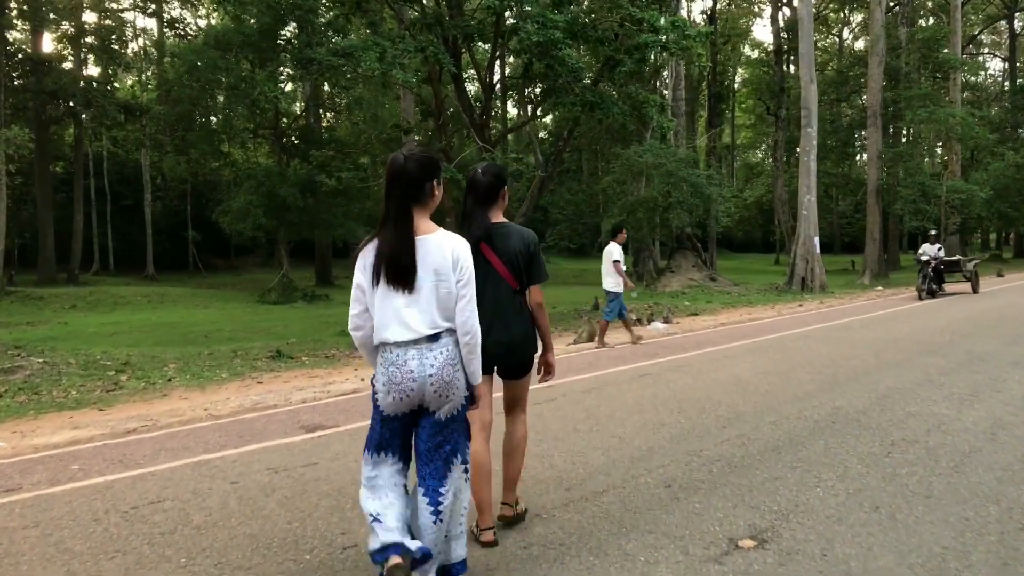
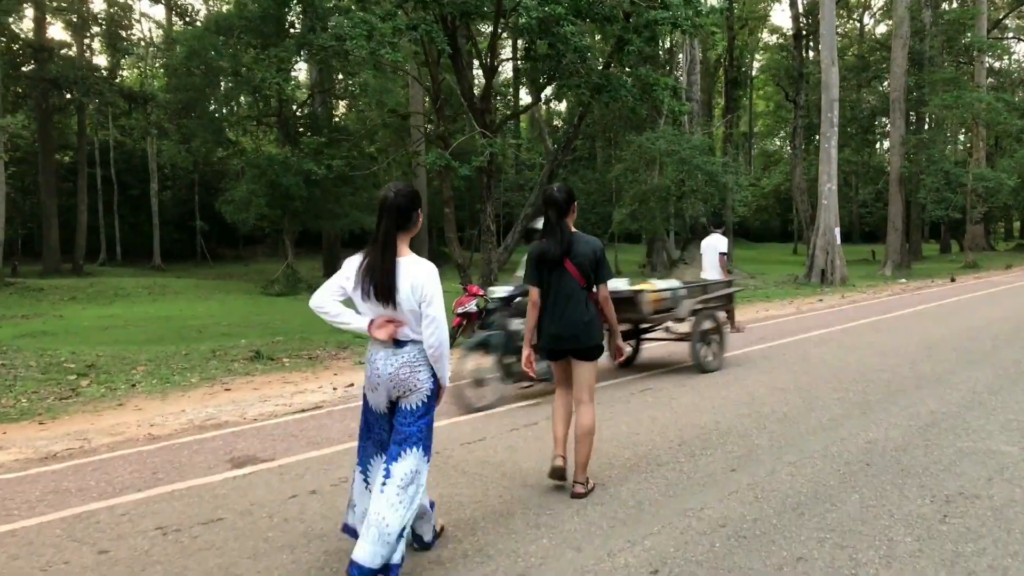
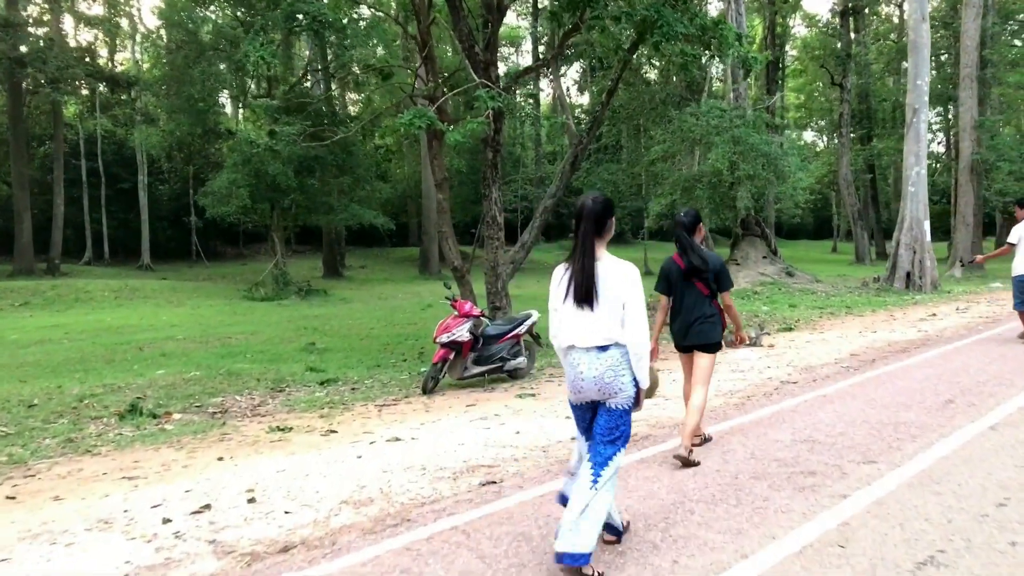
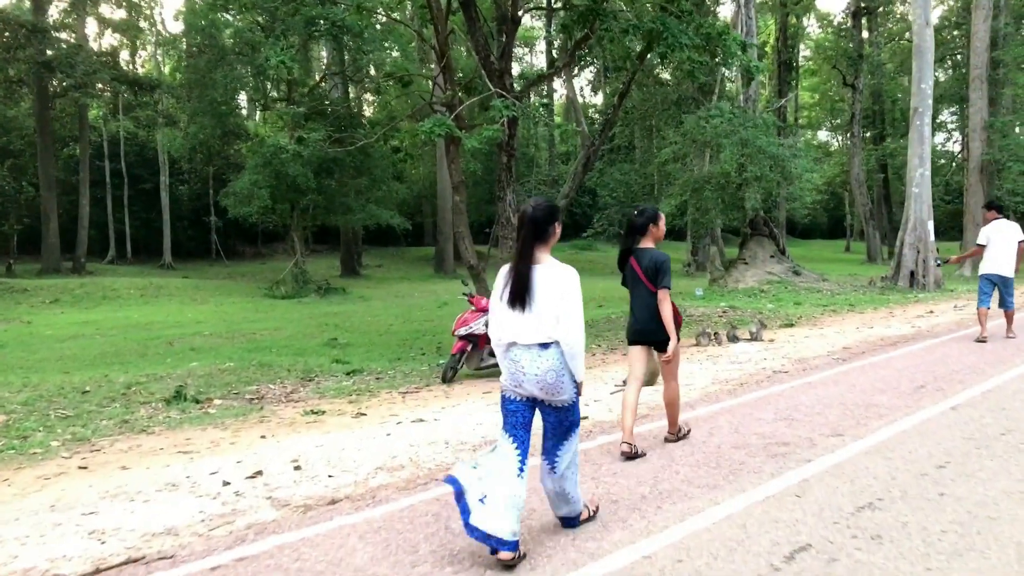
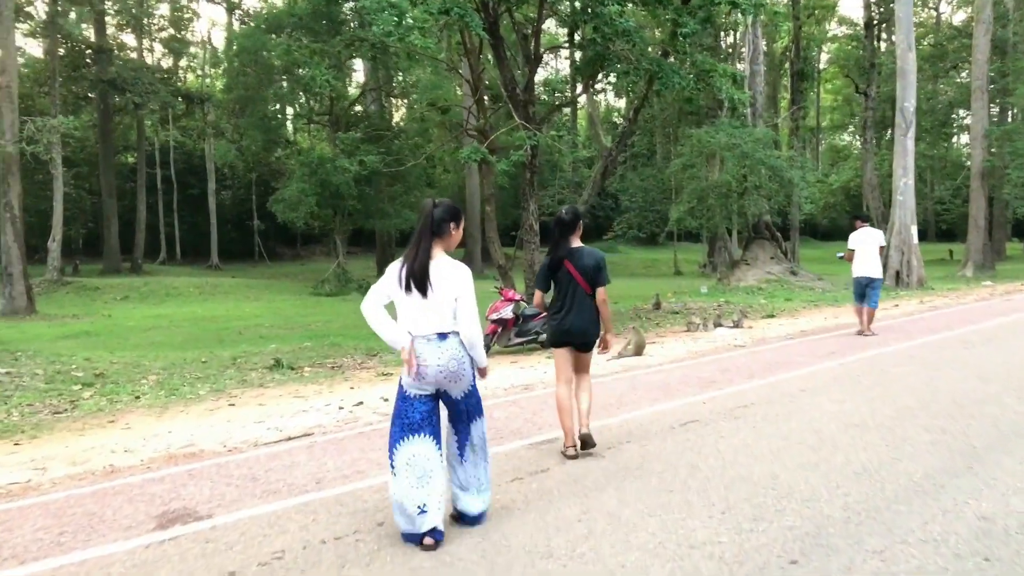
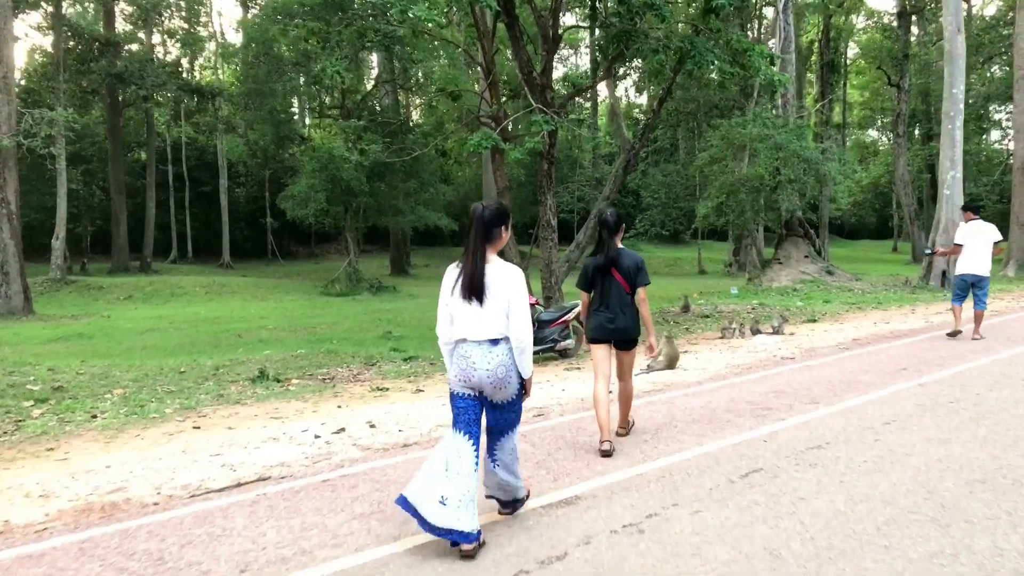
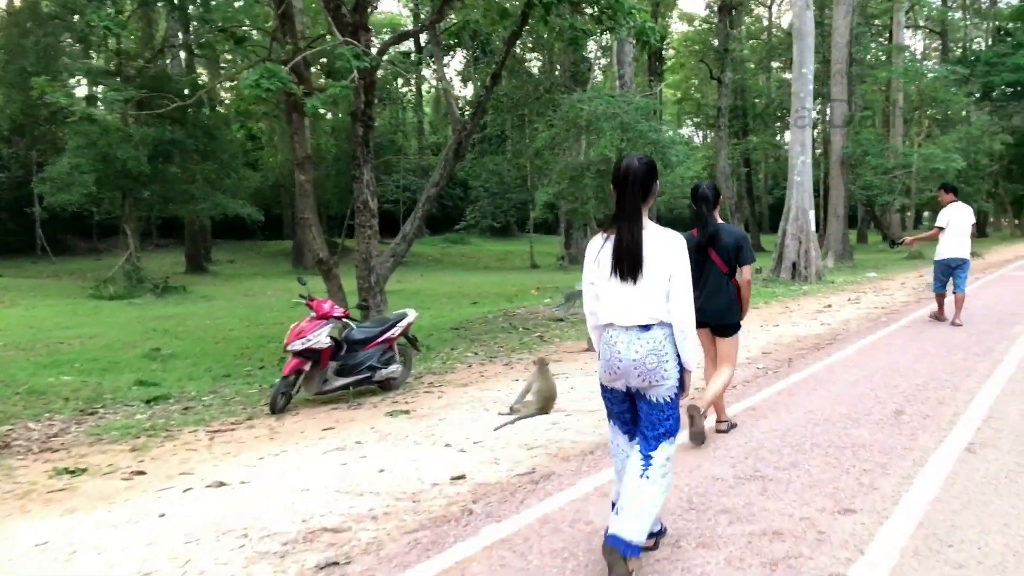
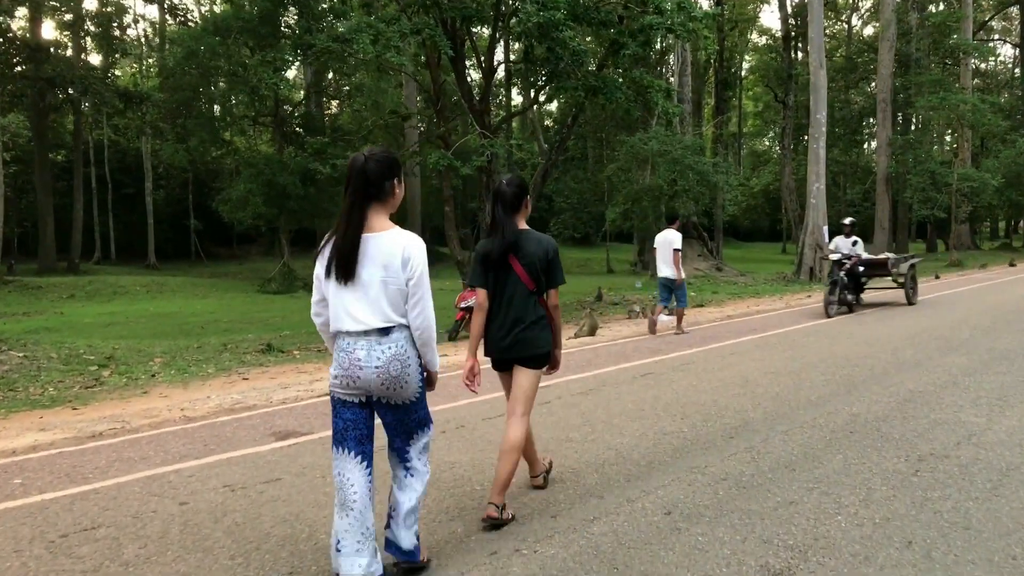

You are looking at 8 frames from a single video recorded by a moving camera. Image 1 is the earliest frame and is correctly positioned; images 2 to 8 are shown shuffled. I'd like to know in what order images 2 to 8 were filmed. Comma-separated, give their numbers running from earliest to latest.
8, 2, 5, 6, 4, 3, 7
